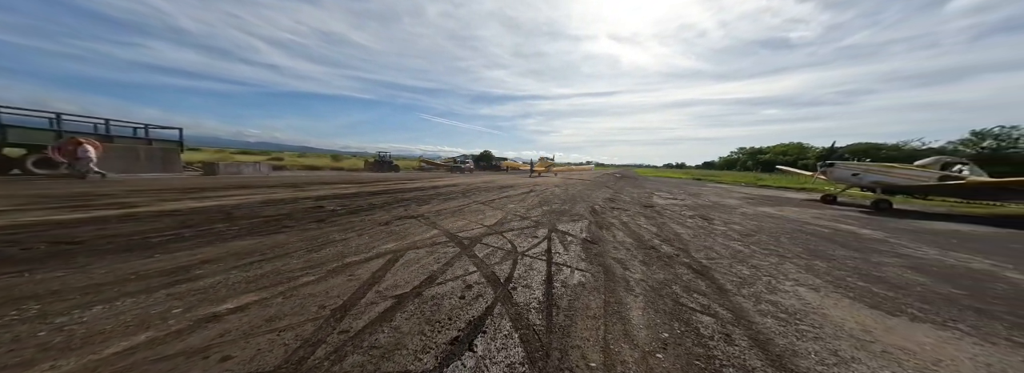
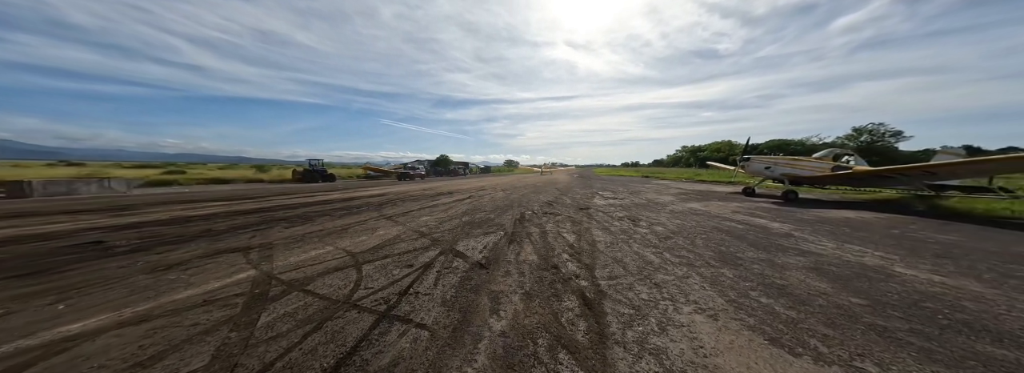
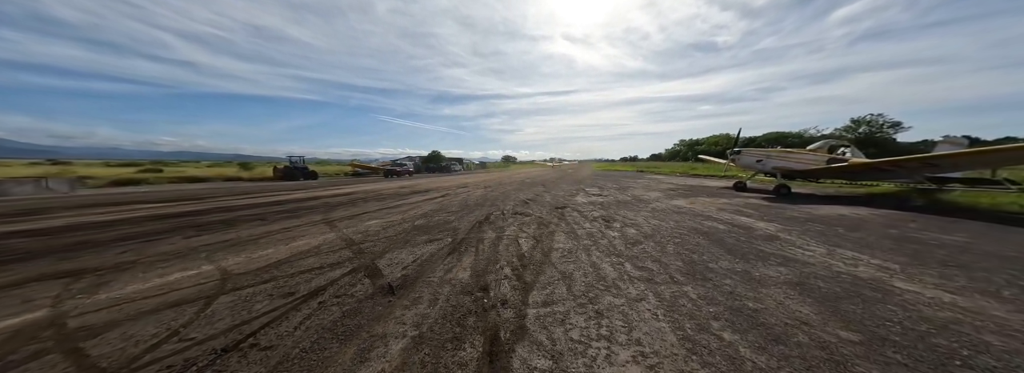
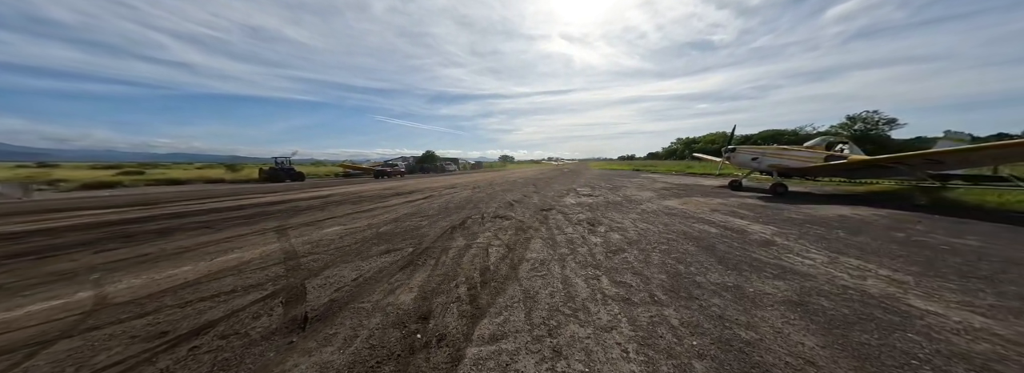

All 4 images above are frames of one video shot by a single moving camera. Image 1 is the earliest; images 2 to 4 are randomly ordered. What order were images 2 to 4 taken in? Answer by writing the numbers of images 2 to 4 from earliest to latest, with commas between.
2, 3, 4
